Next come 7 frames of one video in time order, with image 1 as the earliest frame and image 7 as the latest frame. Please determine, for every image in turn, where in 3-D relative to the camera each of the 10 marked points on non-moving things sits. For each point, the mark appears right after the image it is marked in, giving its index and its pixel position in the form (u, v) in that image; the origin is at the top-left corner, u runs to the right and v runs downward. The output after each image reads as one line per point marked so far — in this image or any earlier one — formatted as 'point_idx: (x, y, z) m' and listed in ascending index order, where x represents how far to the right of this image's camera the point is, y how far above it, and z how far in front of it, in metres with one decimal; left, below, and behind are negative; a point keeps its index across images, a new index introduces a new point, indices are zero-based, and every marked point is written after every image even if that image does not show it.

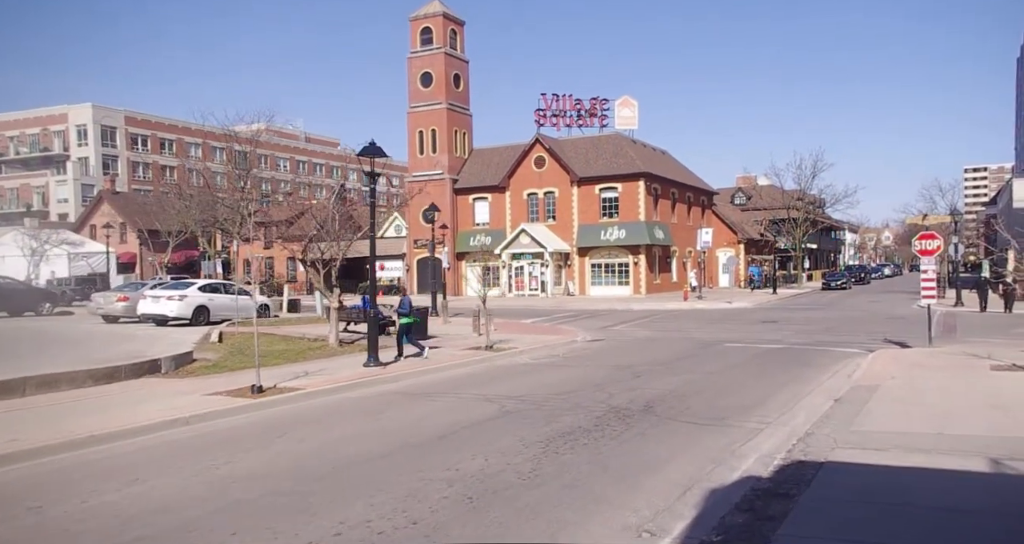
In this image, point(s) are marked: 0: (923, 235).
0: (+9.6, +0.9, +18.7) m
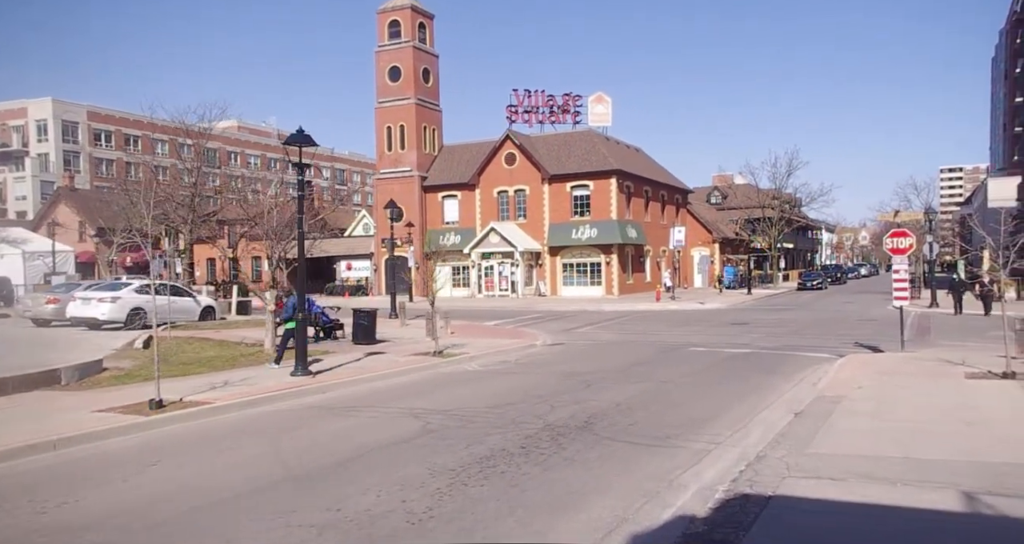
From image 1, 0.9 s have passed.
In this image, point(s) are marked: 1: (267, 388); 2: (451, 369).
0: (+8.5, +0.9, +17.8) m
1: (-3.7, -1.7, +12.0) m
2: (-1.1, -1.9, +15.2) m
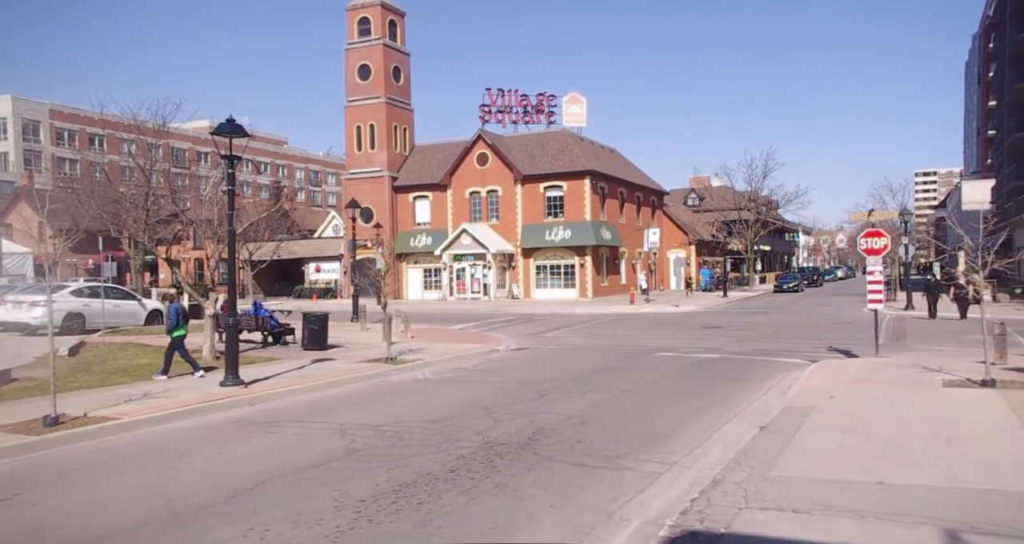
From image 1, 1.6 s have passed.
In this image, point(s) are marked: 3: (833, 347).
0: (+7.6, +0.9, +17.1) m
1: (-4.4, -1.7, +11.0) m
2: (-2.0, -1.9, +14.3) m
3: (+7.8, -1.8, +19.5) m
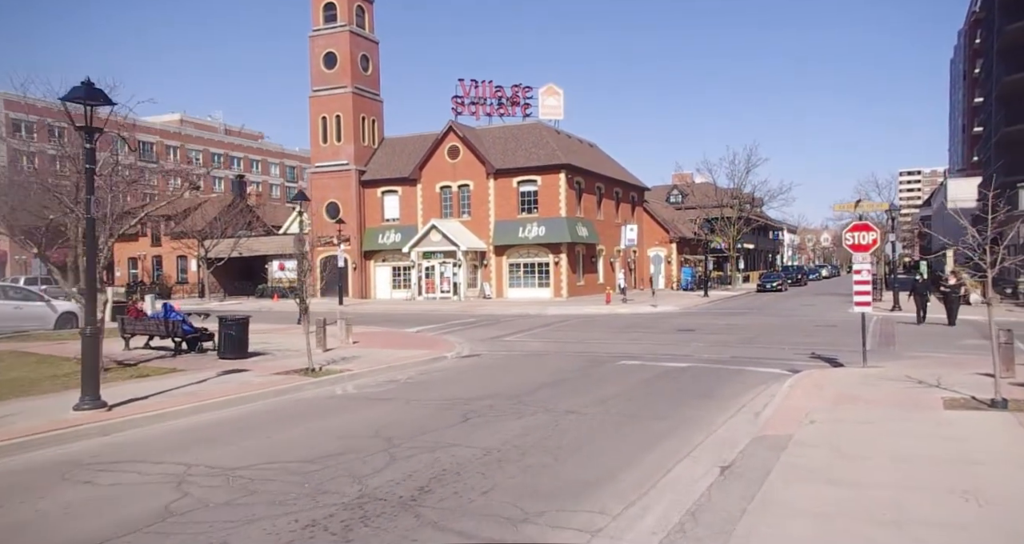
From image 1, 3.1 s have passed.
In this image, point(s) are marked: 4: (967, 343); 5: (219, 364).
0: (+6.5, +0.9, +15.2) m
1: (-5.4, -1.7, +8.9) m
2: (-3.0, -1.9, +12.2) m
3: (+6.7, -1.8, +17.6) m
4: (+11.0, -1.7, +19.4) m
5: (-5.4, -1.7, +14.8) m
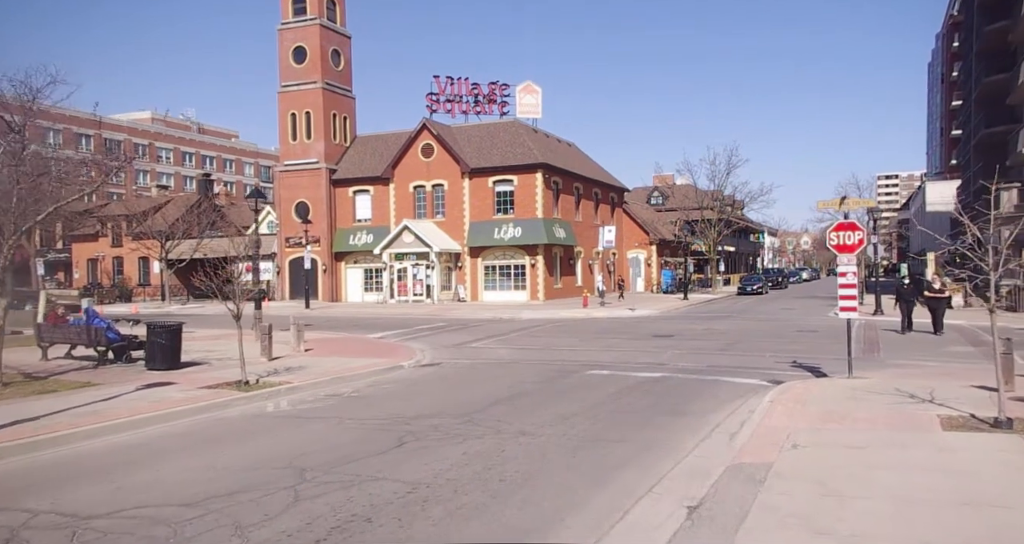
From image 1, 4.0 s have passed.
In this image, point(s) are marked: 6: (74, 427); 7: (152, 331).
0: (+5.8, +0.8, +14.1) m
1: (-6.0, -1.7, +7.5) m
2: (-3.7, -1.9, +10.9) m
3: (+5.9, -1.9, +16.5) m
4: (+10.2, -1.8, +18.4) m
5: (-6.1, -1.7, +13.4) m
6: (-5.0, -1.8, +9.1) m
7: (-6.3, -1.0, +14.1) m
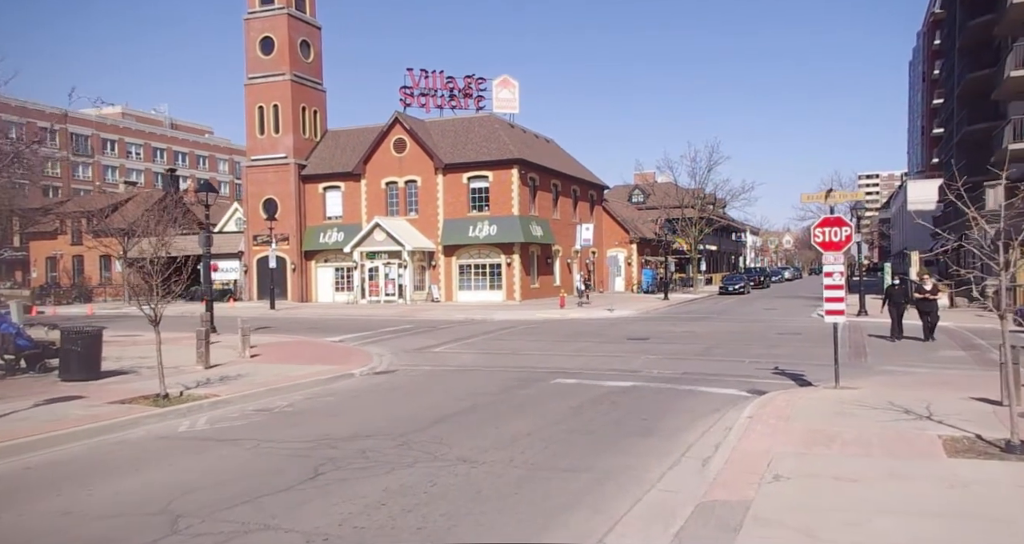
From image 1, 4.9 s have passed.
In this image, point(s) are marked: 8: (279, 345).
0: (+5.1, +0.8, +12.9) m
1: (-6.6, -1.7, +6.1) m
2: (-4.3, -1.9, +9.6) m
3: (+5.1, -1.9, +15.4) m
4: (+9.4, -1.8, +17.3) m
5: (-6.8, -1.7, +12.0) m
6: (-5.6, -1.8, +7.7) m
7: (-7.0, -1.0, +12.6) m
8: (-5.7, -1.8, +19.8) m
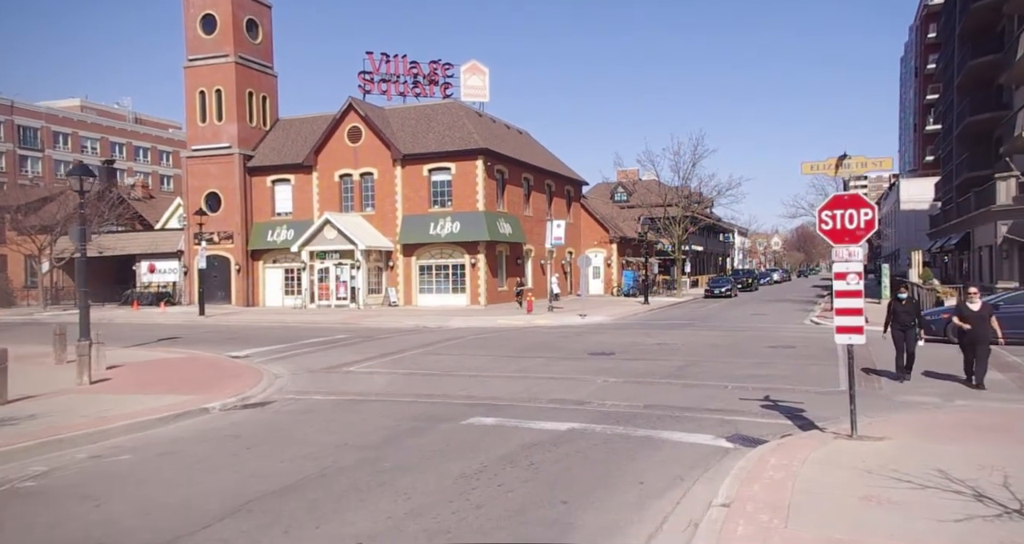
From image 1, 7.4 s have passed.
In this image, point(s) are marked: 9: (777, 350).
0: (+3.8, +0.8, +9.3) m
1: (-7.8, -1.7, +2.3) m
2: (-5.6, -1.9, +5.8) m
3: (+3.8, -1.9, +11.7) m
4: (+8.0, -1.8, +13.7) m
5: (-8.1, -1.7, +8.2) m
6: (-6.8, -1.8, +3.9) m
7: (-8.3, -1.0, +8.8) m
8: (-7.1, -1.8, +15.9) m
9: (+6.0, -1.8, +18.2) m
